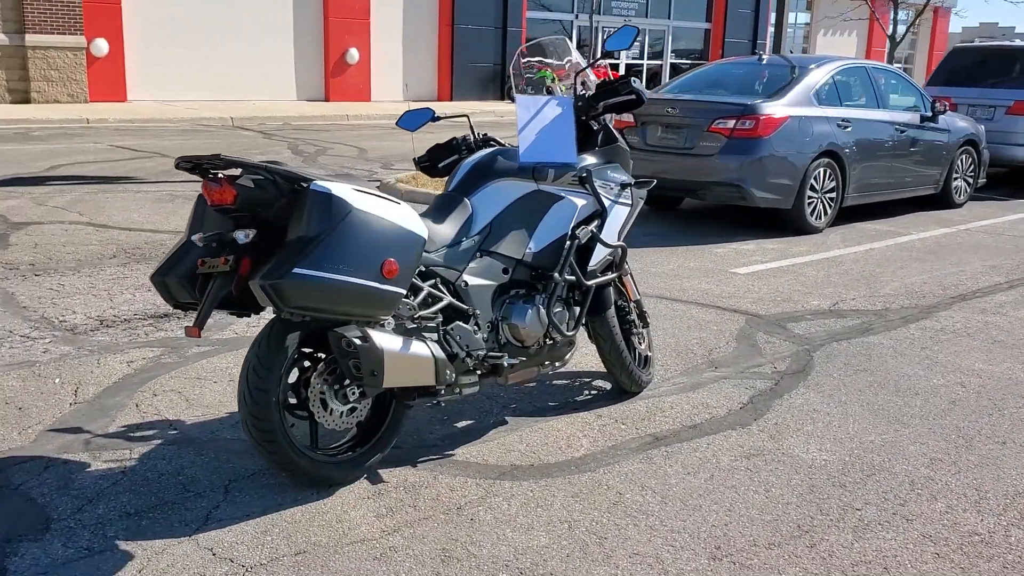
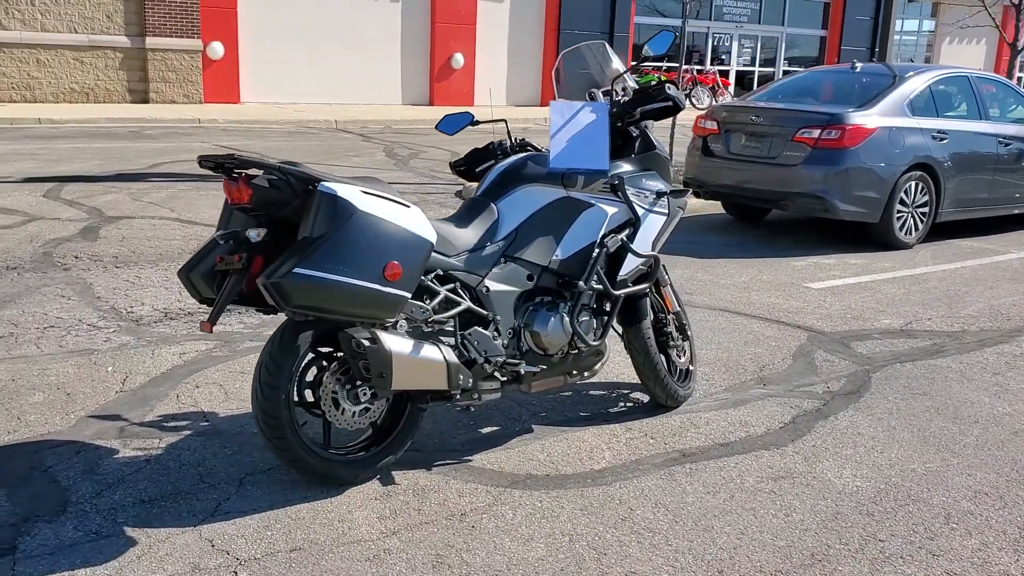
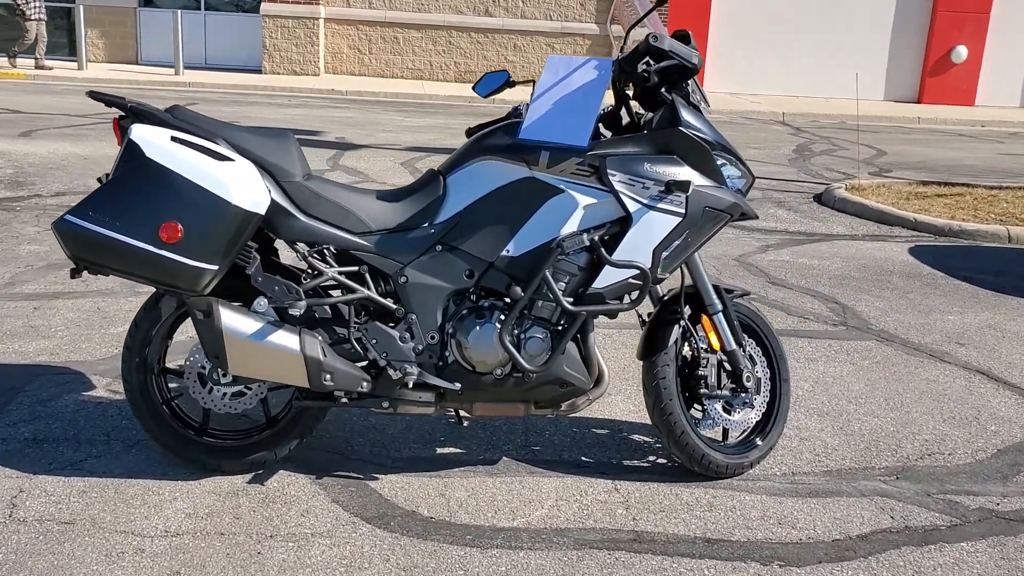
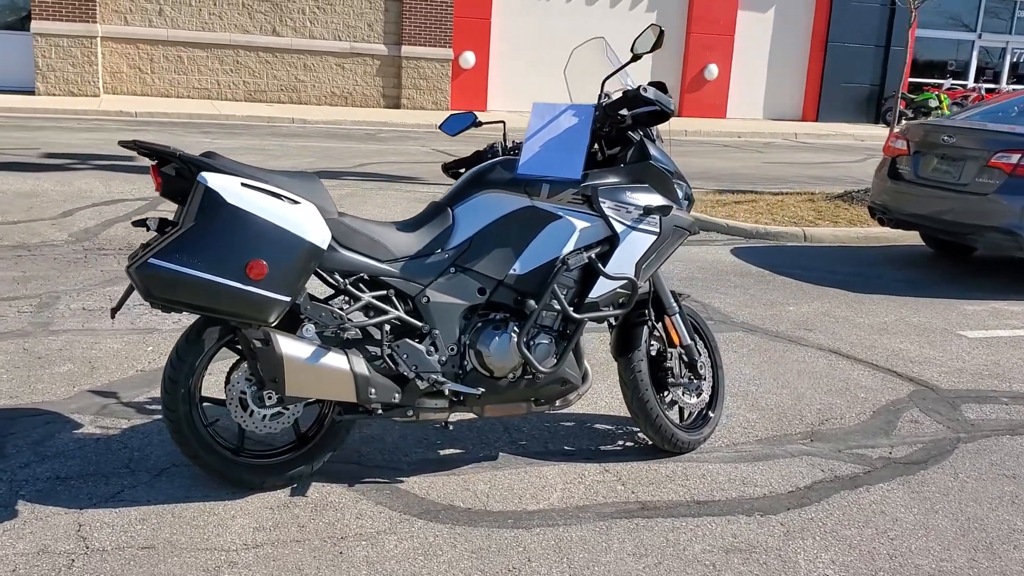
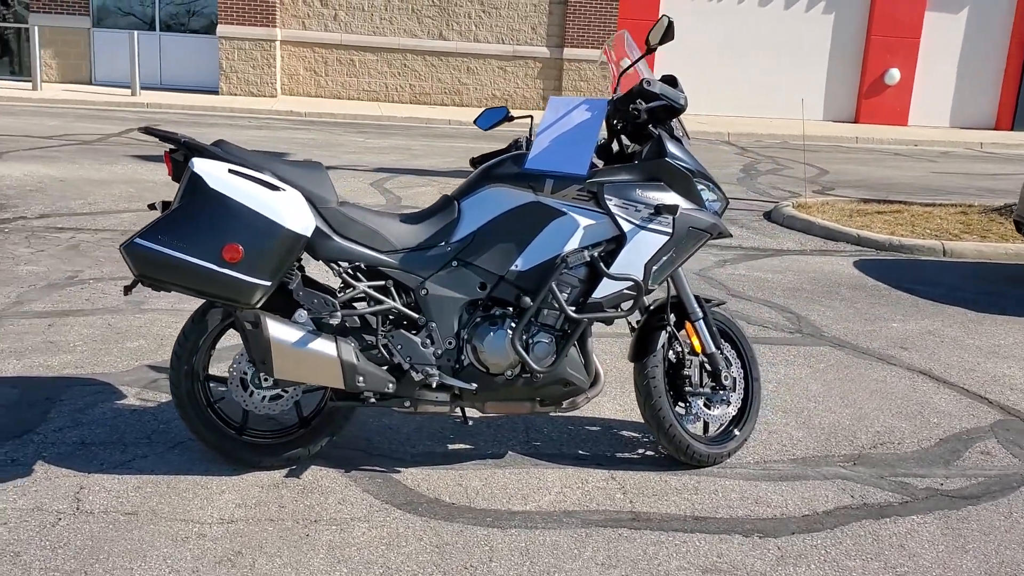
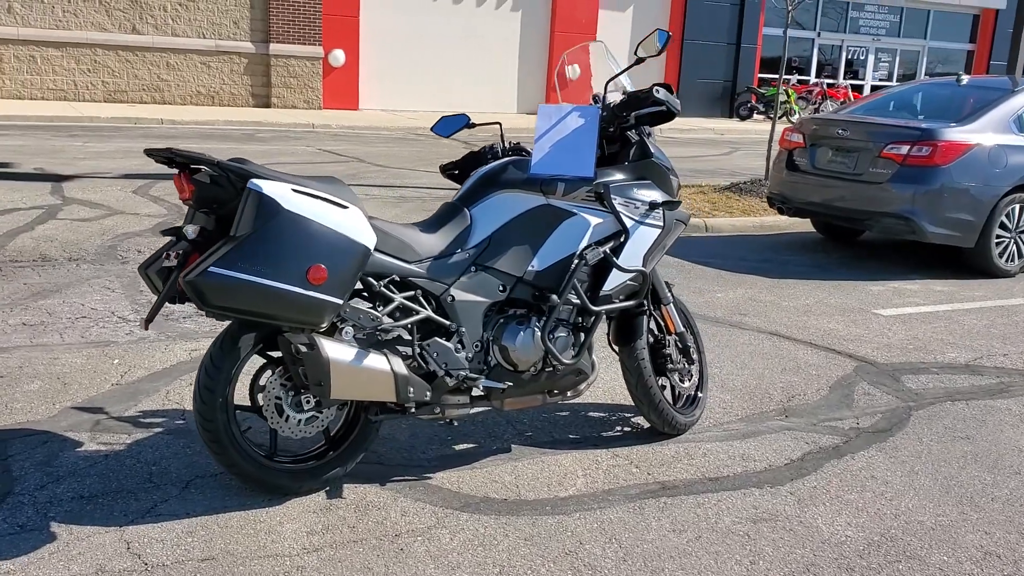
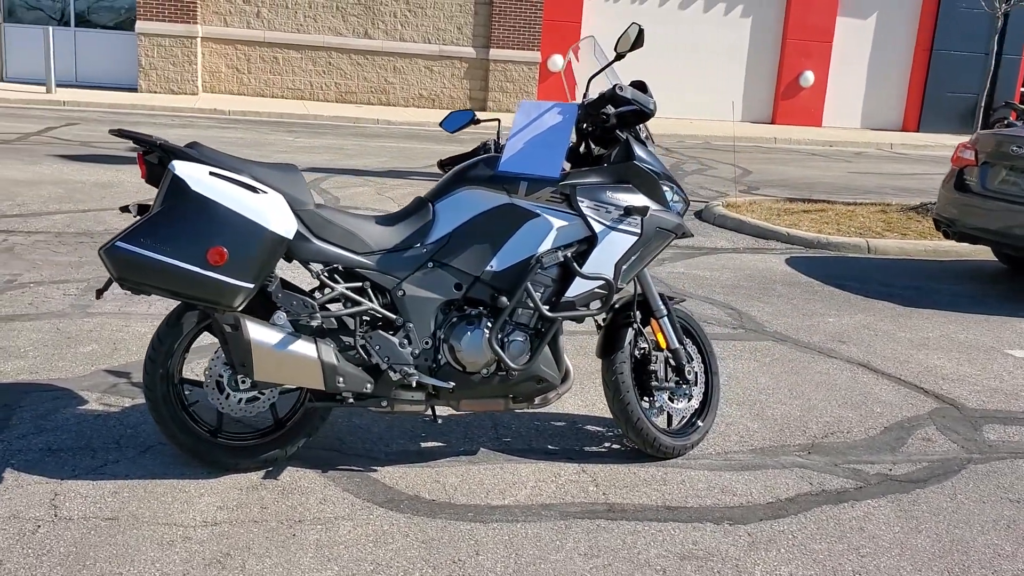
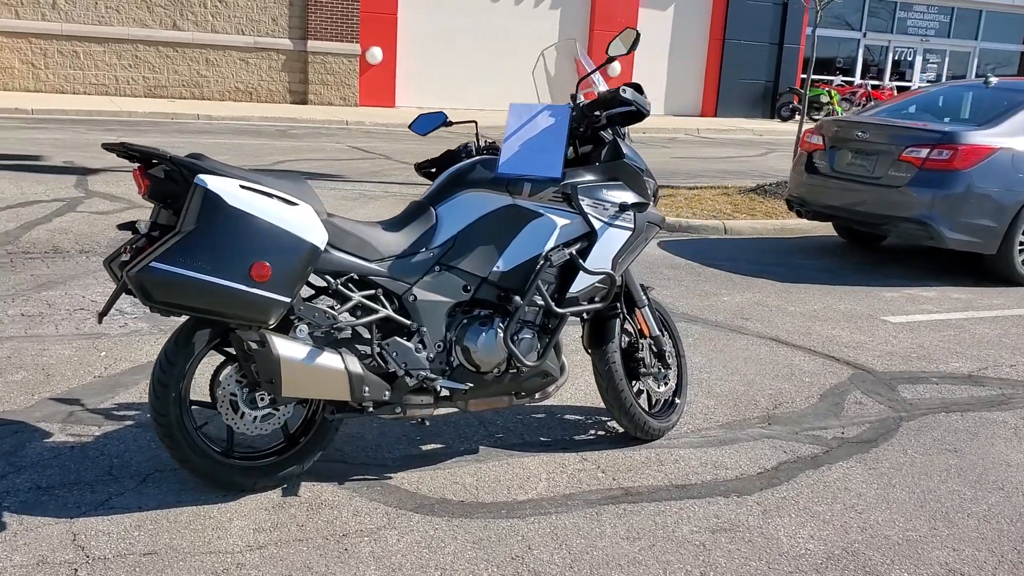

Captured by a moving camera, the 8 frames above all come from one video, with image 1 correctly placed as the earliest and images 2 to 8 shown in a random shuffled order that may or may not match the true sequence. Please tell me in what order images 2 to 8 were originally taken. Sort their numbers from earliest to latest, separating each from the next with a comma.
2, 6, 8, 4, 7, 5, 3
